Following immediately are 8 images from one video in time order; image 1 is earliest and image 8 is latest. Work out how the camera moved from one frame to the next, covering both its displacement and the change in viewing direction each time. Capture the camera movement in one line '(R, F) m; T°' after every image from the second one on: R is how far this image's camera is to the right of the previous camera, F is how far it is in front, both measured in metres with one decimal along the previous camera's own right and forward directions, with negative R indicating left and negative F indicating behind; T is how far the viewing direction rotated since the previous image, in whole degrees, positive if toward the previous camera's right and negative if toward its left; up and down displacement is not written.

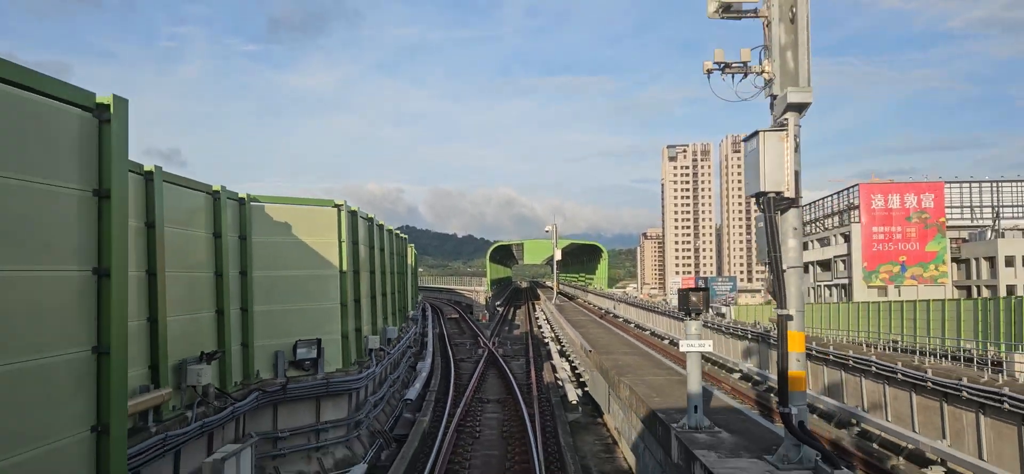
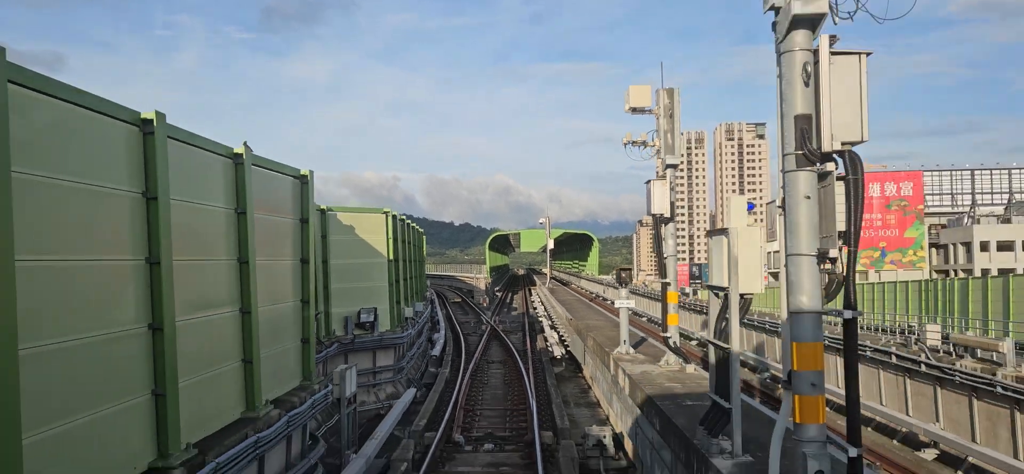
(0.0, -1.2) m; 0°
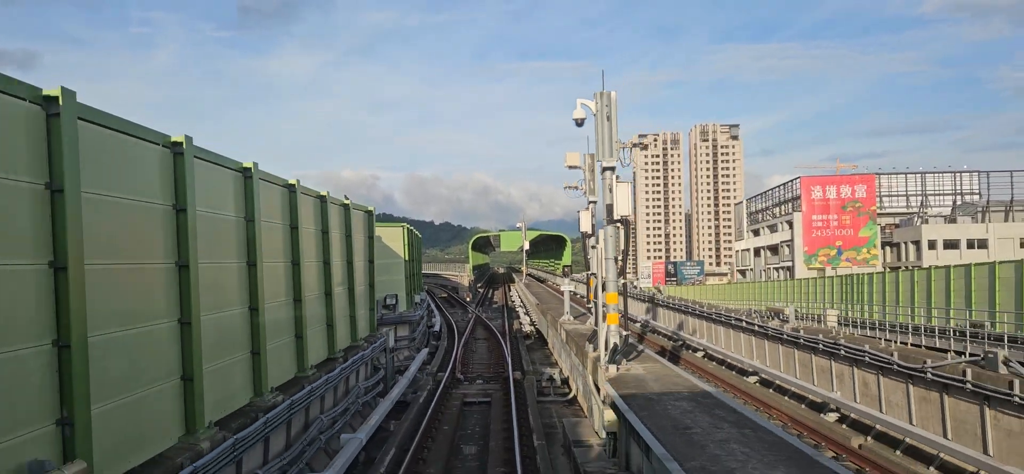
(0.0, -1.7) m; +2°
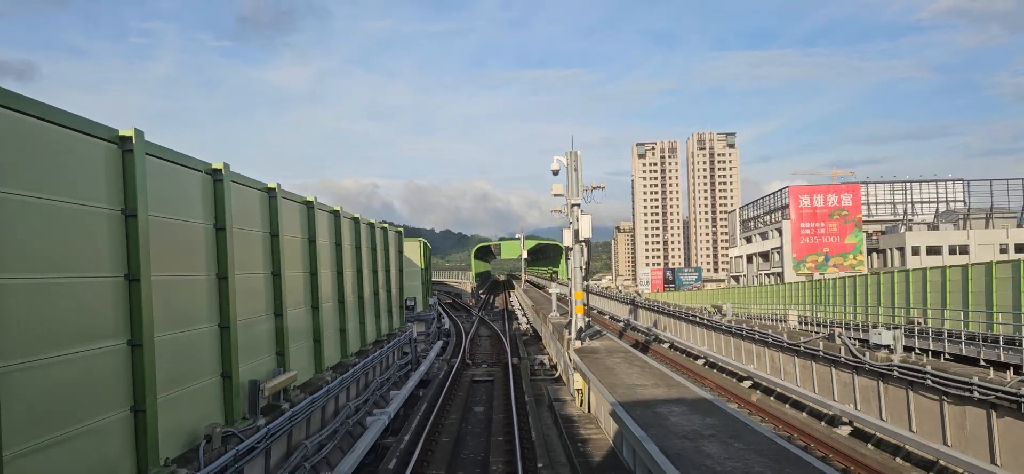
(0.0, -1.3) m; 0°
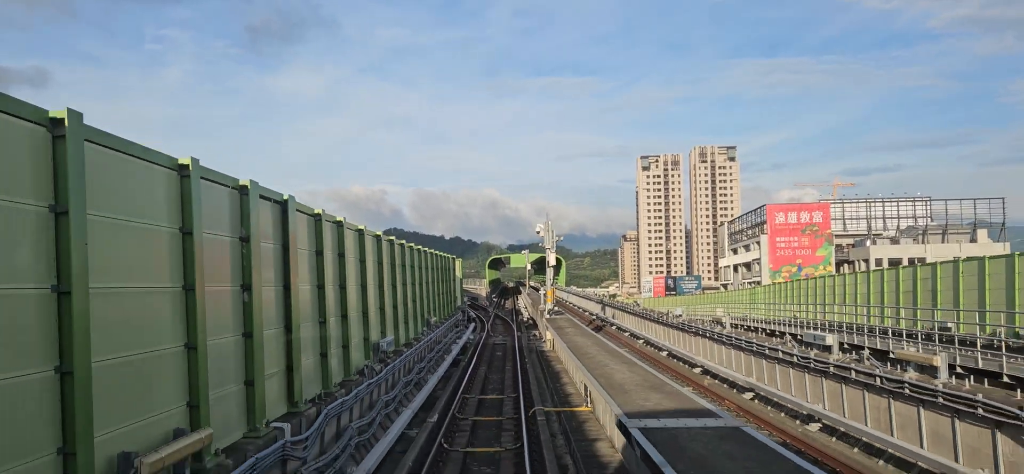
(0.0, -4.4) m; -1°
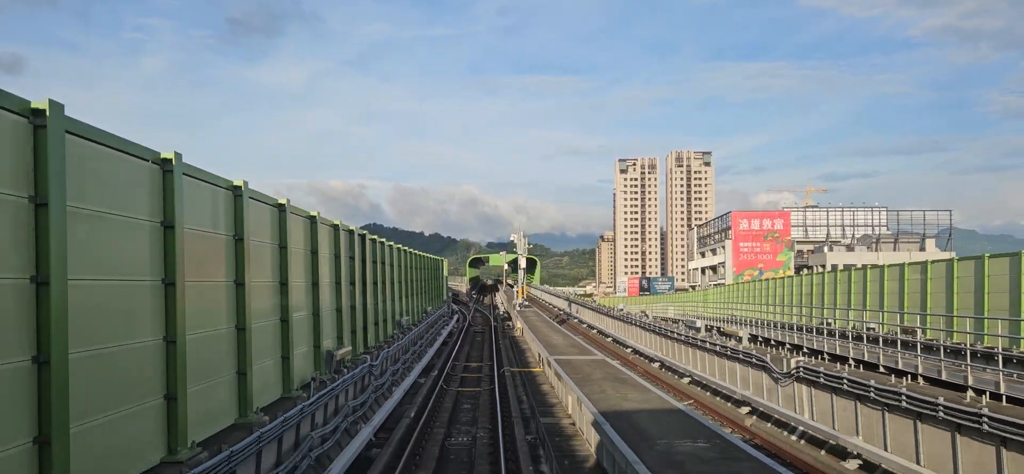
(0.0, -1.9) m; +2°
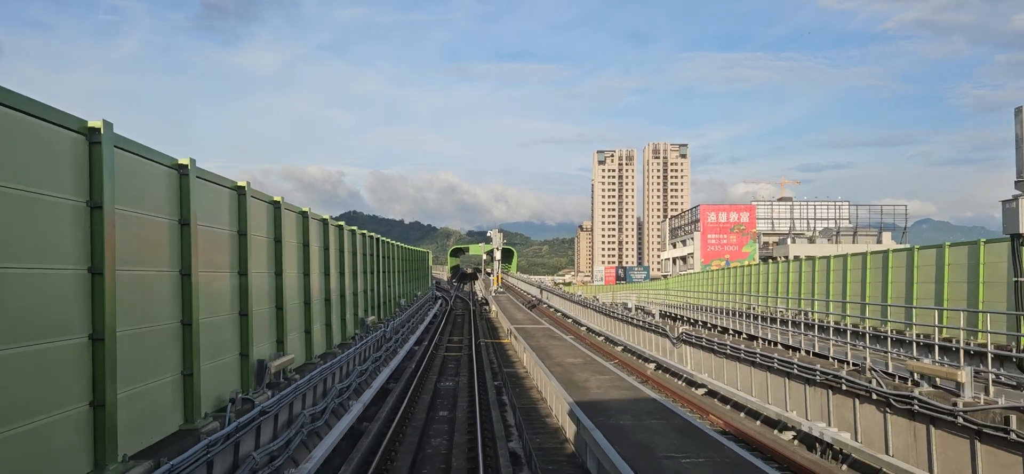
(0.0, -1.5) m; +2°
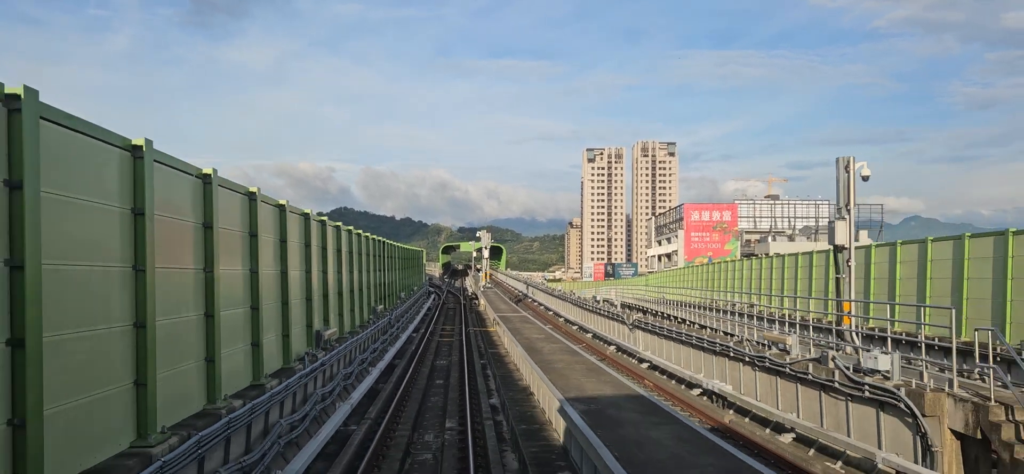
(+0.1, -1.3) m; +1°
